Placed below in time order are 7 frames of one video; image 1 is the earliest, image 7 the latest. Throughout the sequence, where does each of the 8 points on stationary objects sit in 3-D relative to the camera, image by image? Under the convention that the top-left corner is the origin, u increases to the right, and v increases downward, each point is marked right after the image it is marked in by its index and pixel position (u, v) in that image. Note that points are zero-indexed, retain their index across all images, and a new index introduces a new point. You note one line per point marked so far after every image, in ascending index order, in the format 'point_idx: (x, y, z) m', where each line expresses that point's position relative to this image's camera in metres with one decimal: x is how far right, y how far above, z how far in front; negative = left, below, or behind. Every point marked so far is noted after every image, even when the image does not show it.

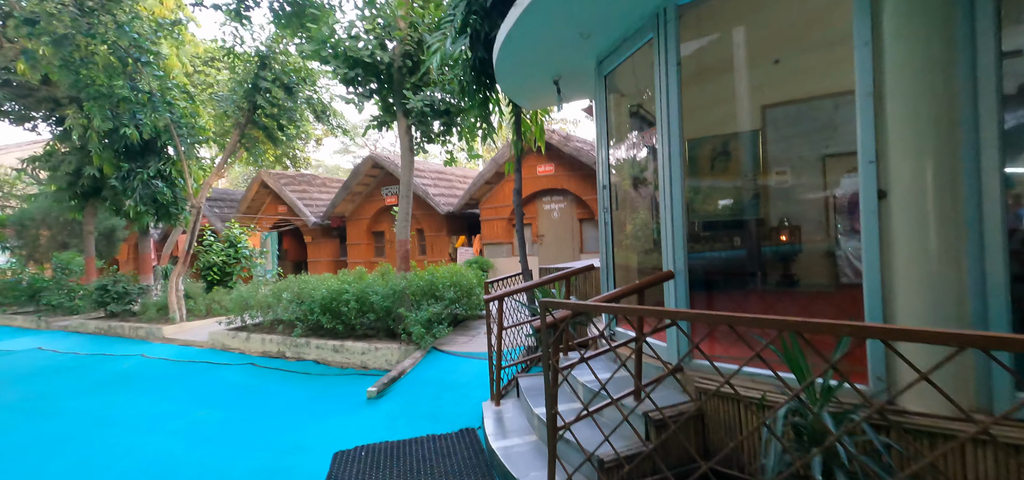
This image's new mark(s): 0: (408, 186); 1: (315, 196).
0: (-1.6, +0.8, +7.2) m
1: (-6.8, +1.6, +17.0) m
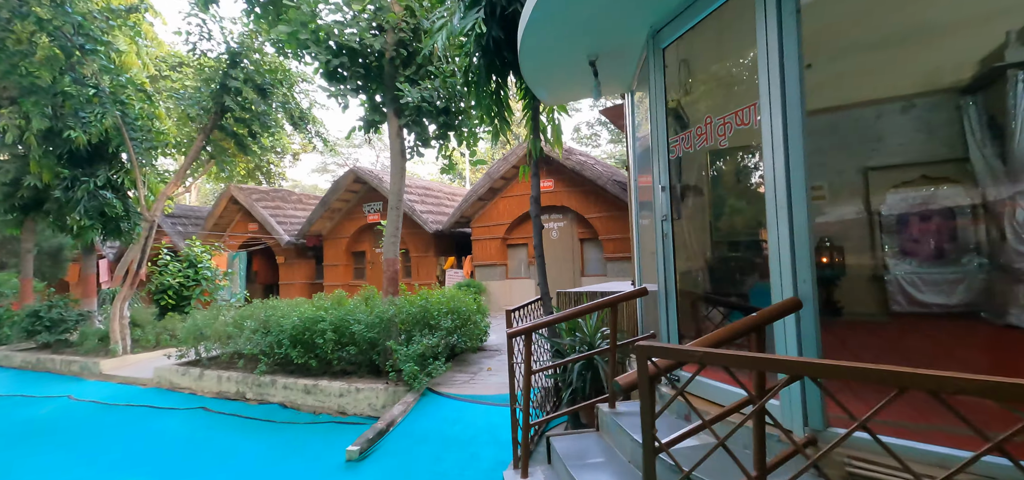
0: (-1.5, +0.6, +6.2) m
1: (-7.2, +0.9, +15.8) m
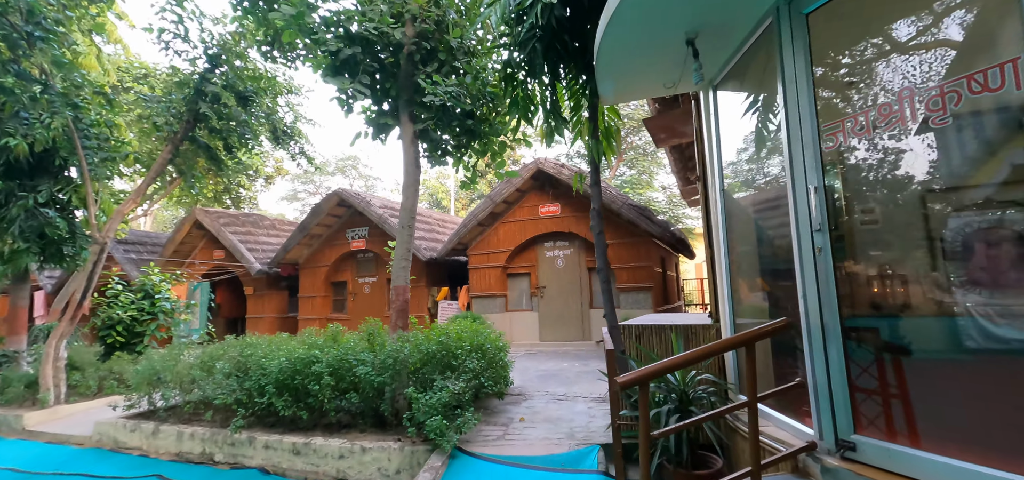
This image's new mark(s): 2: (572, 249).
0: (-1.2, +0.3, +5.3) m
1: (-7.5, 0.0, +14.5) m
2: (+1.2, -0.2, +10.2) m
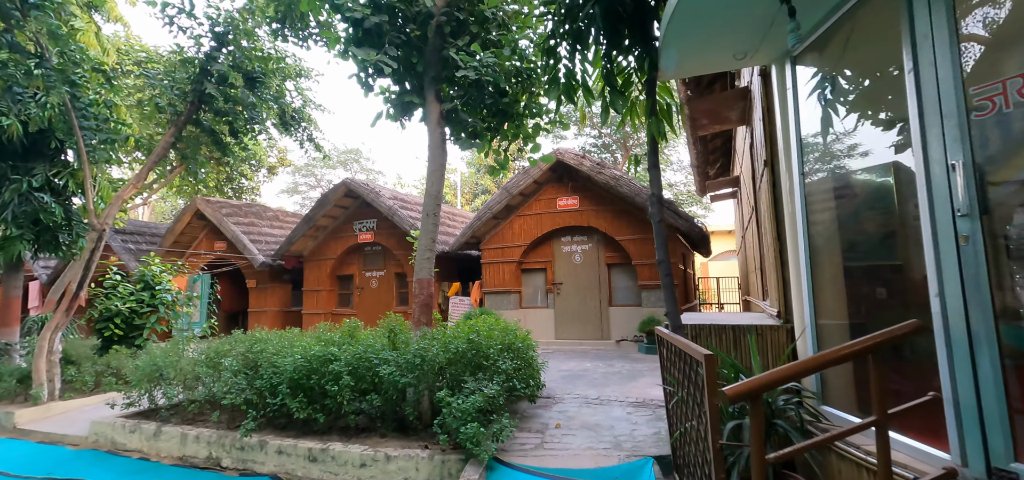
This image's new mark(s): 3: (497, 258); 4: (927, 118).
0: (-0.8, +0.4, +4.9) m
1: (-7.2, +0.2, +14.1) m
2: (+1.5, -0.1, +9.8) m
3: (-0.3, -0.4, +10.3) m
4: (+1.8, +0.6, +2.2) m
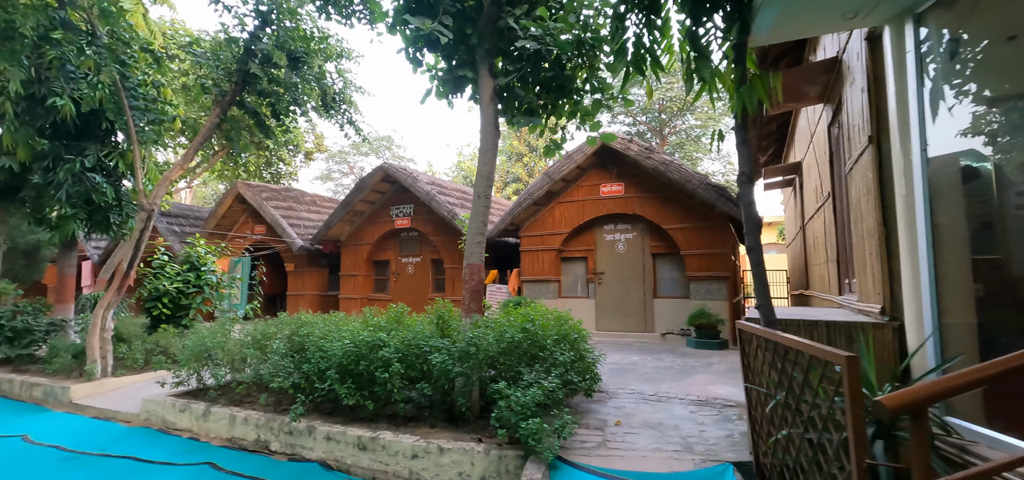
0: (-0.3, +0.6, +4.7) m
1: (-6.1, +0.7, +14.2) m
2: (+2.4, +0.2, +9.4) m
3: (+0.5, -0.1, +10.0) m
4: (+2.2, +0.6, +1.8) m
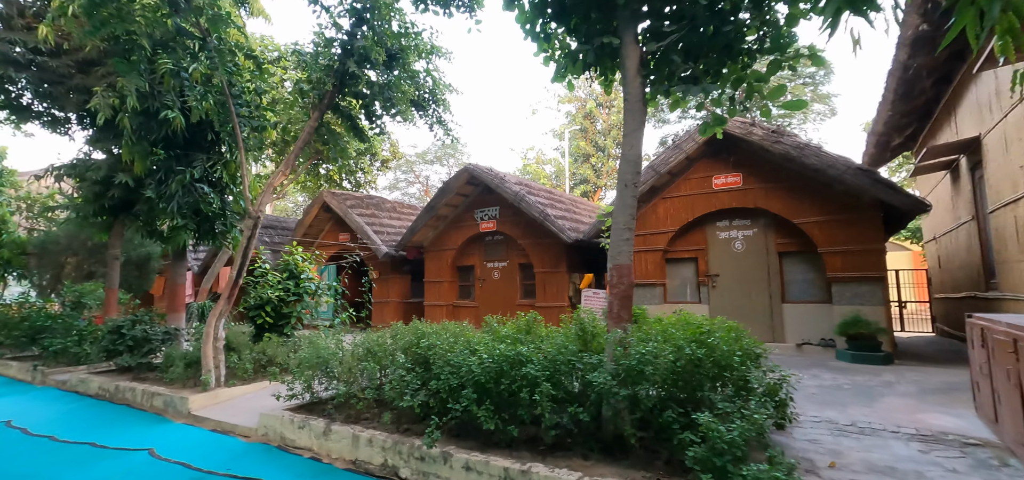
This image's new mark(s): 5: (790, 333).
0: (+1.0, +0.6, +4.0) m
1: (-3.6, +0.5, +14.2) m
2: (+4.2, +0.2, +8.4) m
3: (+2.4, -0.1, +9.2) m
4: (+3.1, +0.7, +0.9) m
5: (+4.6, -1.5, +8.0) m
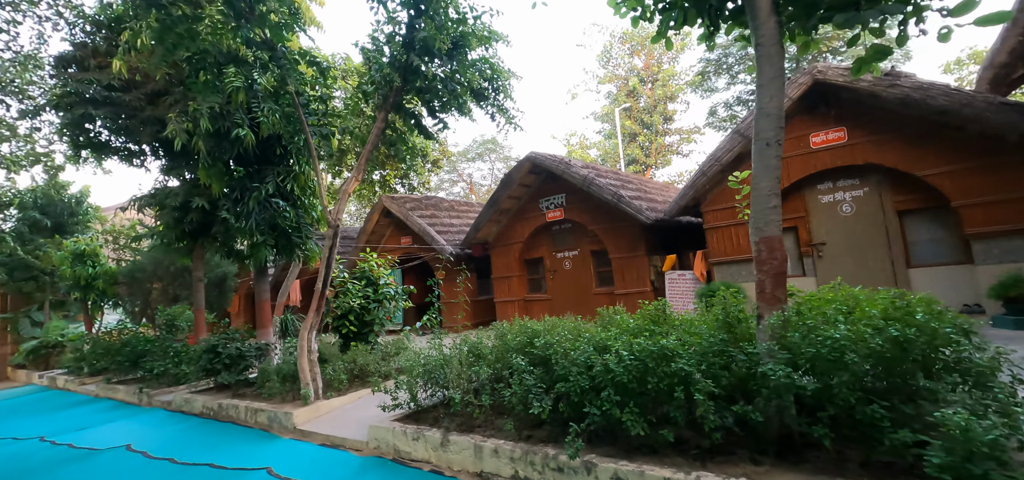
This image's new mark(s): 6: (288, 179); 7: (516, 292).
0: (+1.8, +0.8, +3.4) m
1: (-1.8, +0.6, +14.0) m
2: (+5.5, +0.8, +7.5) m
3: (+3.8, +0.4, +8.5) m
4: (+3.6, +1.1, +0.1) m
5: (+6.0, -0.9, +7.1) m
6: (-3.5, +1.0, +7.9) m
7: (+0.2, -1.4, +12.9) m
